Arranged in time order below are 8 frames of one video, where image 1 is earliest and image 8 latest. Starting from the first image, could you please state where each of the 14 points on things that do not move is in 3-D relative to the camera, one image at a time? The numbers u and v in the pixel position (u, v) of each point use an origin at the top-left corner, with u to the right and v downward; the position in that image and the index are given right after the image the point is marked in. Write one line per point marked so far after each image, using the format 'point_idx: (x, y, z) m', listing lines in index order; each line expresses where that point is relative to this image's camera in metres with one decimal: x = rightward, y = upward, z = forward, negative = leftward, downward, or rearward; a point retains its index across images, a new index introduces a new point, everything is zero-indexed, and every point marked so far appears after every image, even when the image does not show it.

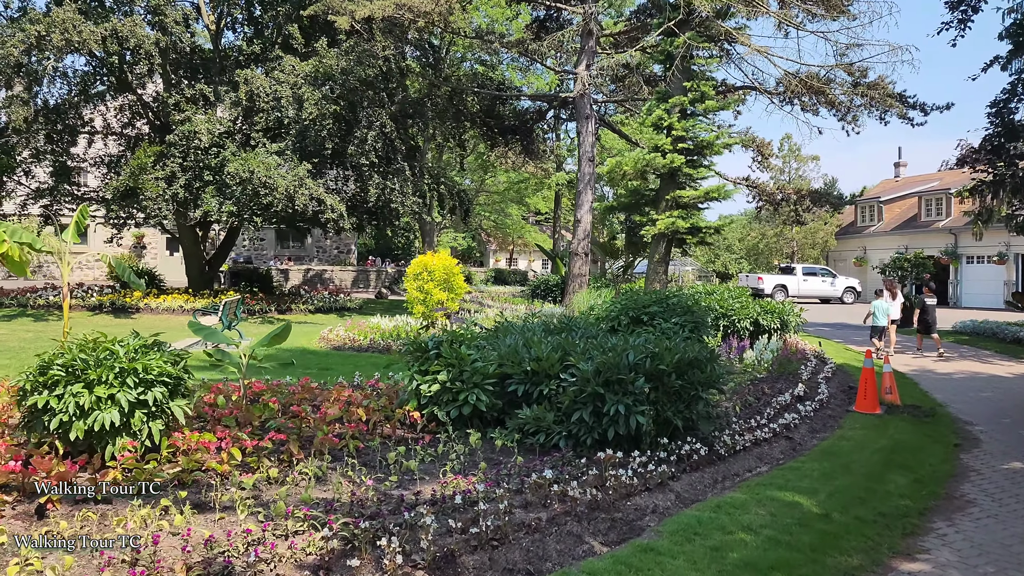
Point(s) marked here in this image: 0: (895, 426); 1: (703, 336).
0: (+3.2, -1.1, +6.9) m
1: (+1.7, -0.4, +7.4) m
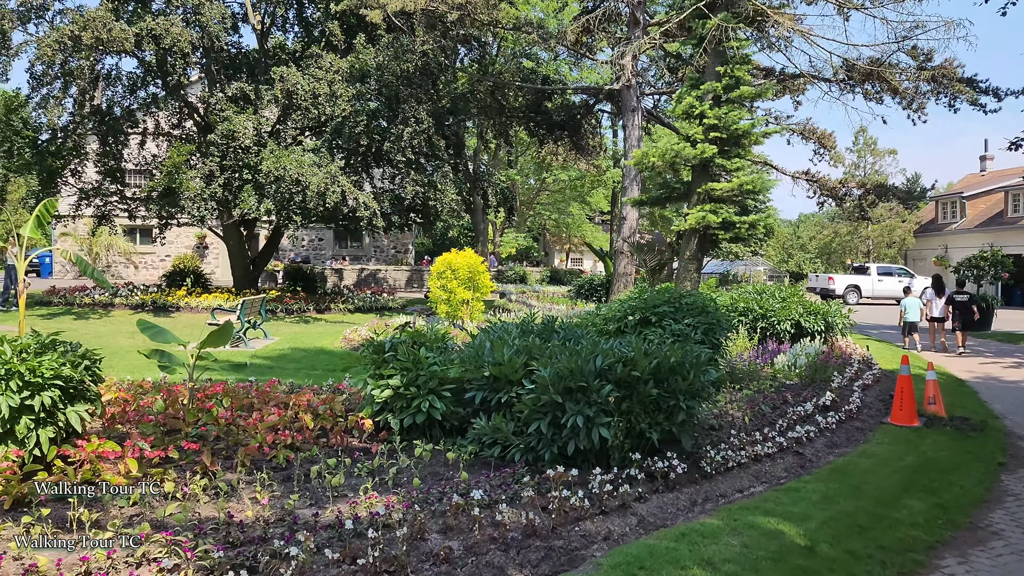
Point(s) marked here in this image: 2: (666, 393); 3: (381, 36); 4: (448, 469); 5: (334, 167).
0: (+3.1, -1.1, +6.2) m
1: (+1.7, -0.4, +6.8) m
2: (+0.8, -0.6, +4.5) m
3: (-2.6, +4.9, +16.3) m
4: (-0.3, -0.9, +4.3) m
5: (-3.3, +2.2, +14.9) m
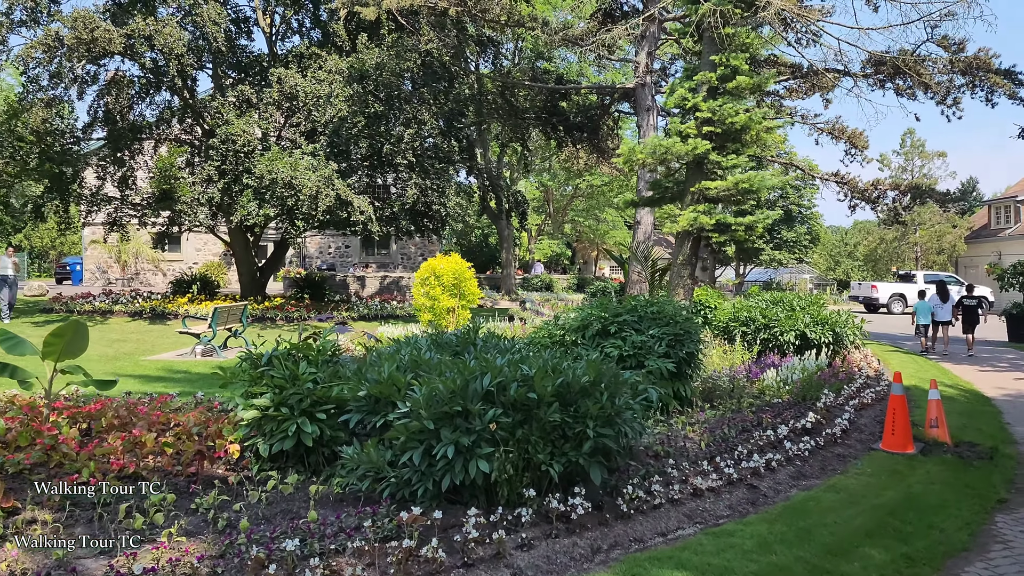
0: (+2.6, -1.2, +5.4) m
1: (+1.3, -0.5, +6.0) m
2: (+0.3, -0.6, +3.8) m
3: (-2.4, +4.8, +15.8) m
4: (-0.9, -0.9, +3.6) m
5: (-3.2, +2.0, +14.5) m
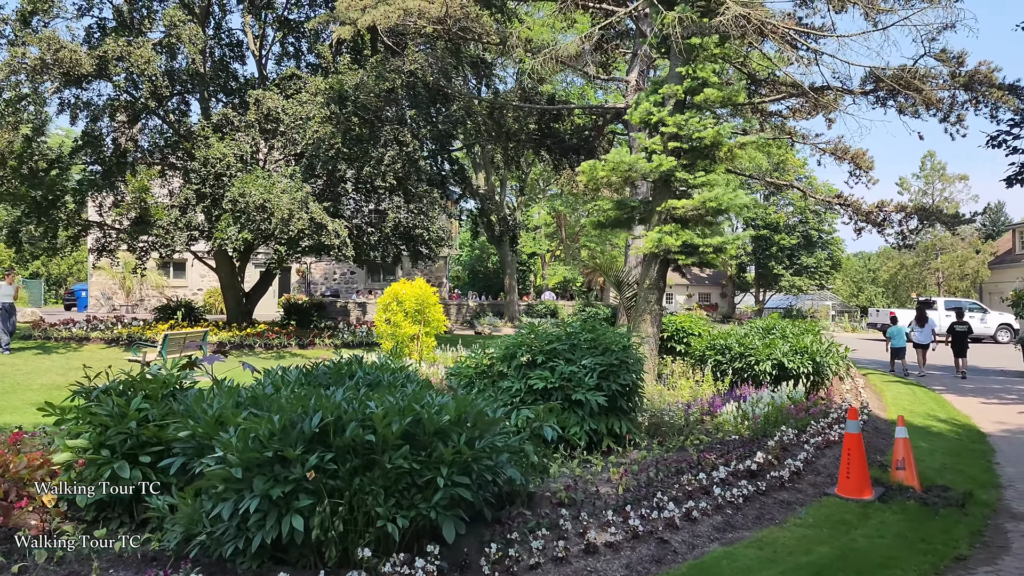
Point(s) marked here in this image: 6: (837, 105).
0: (+2.1, -1.3, +4.7) m
1: (+0.7, -0.6, +5.5) m
2: (-0.4, -0.7, +3.3) m
3: (-2.6, +4.3, +15.5) m
4: (-1.5, -1.0, +3.1) m
5: (-3.5, +1.6, +14.2) m
6: (+4.7, +2.6, +11.9) m
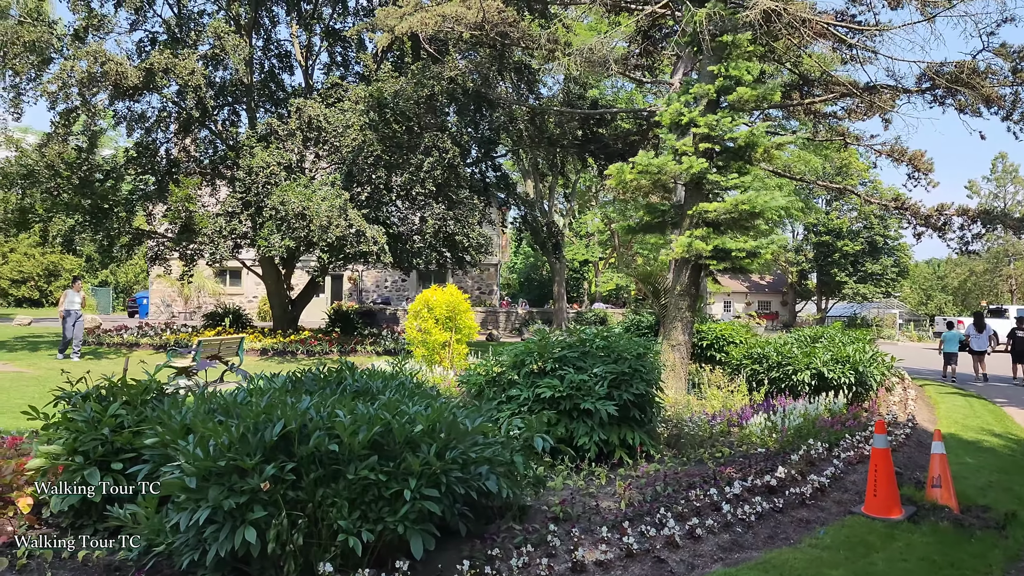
0: (+2.0, -1.4, +4.4) m
1: (+0.7, -0.7, +5.2) m
2: (-0.5, -0.7, +3.1) m
3: (-1.9, +4.2, +15.6) m
4: (-1.6, -1.0, +3.1) m
5: (-2.8, +1.5, +14.2) m
6: (+5.2, +2.5, +11.4) m
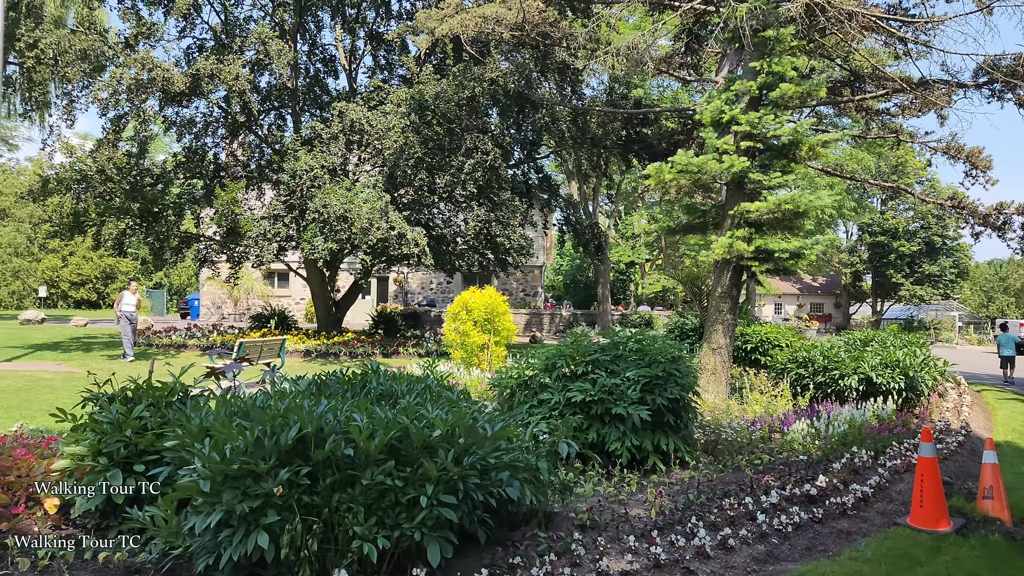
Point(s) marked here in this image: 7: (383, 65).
0: (+2.2, -1.4, +4.2) m
1: (+0.9, -0.7, +5.1) m
2: (-0.4, -0.7, +3.1) m
3: (-1.1, +4.2, +15.6) m
4: (-1.6, -1.1, +3.1) m
5: (-2.1, +1.4, +14.3) m
6: (+5.7, +2.5, +11.0) m
7: (-2.6, +4.6, +17.0) m
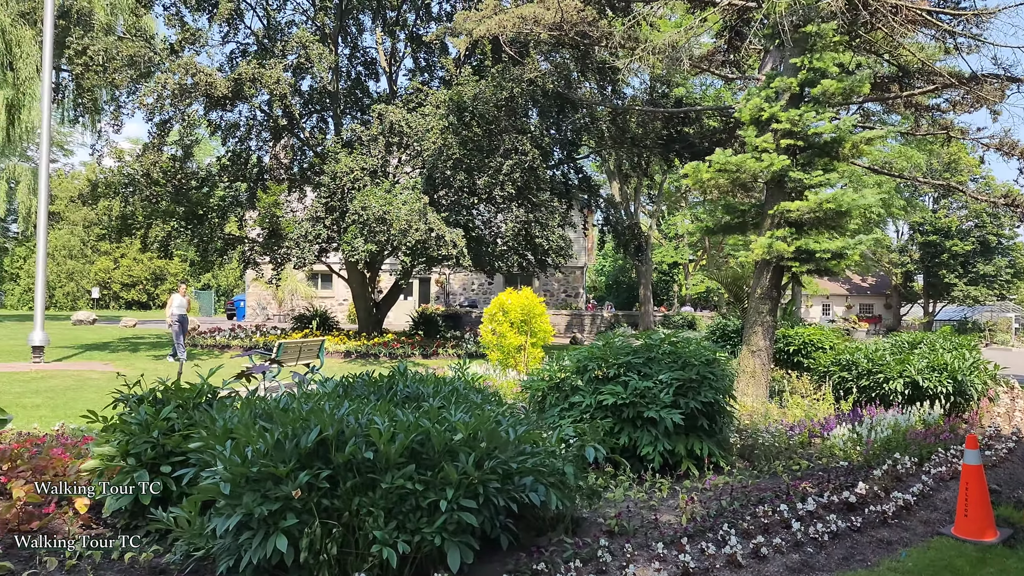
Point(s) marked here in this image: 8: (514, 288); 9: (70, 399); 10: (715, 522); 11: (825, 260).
0: (+2.3, -1.4, +4.0) m
1: (+1.1, -0.7, +5.0) m
2: (-0.3, -0.7, +3.0) m
3: (-0.4, +4.1, +15.6) m
4: (-1.5, -1.1, +3.1) m
5: (-1.5, +1.4, +14.3) m
6: (+6.2, +2.4, +10.6) m
7: (-1.8, +4.5, +17.1) m
8: (0.0, 0.0, +10.2) m
9: (-4.5, -1.1, +8.6) m
10: (+1.0, -1.2, +4.2) m
11: (+3.0, +0.3, +7.9) m
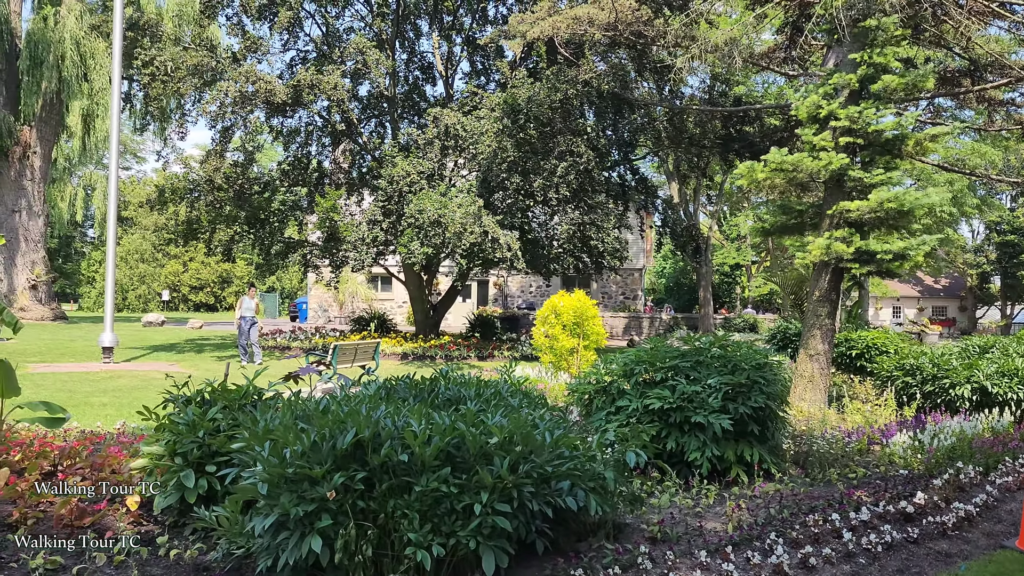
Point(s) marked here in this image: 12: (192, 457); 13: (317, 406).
0: (+2.5, -1.4, +3.8) m
1: (+1.4, -0.7, +4.9) m
2: (-0.2, -0.7, +3.0) m
3: (+0.7, +4.1, +15.5) m
4: (-1.4, -1.1, +3.2) m
5: (-0.5, +1.4, +14.4) m
6: (+6.9, +2.4, +10.1) m
7: (-0.7, +4.5, +17.2) m
8: (+0.7, 0.0, +10.2) m
9: (-4.0, -1.2, +8.9) m
10: (+1.2, -1.2, +4.1) m
11: (+3.5, +0.2, +7.7) m
12: (-1.4, -0.7, +3.6) m
13: (-0.8, -0.5, +3.6) m
